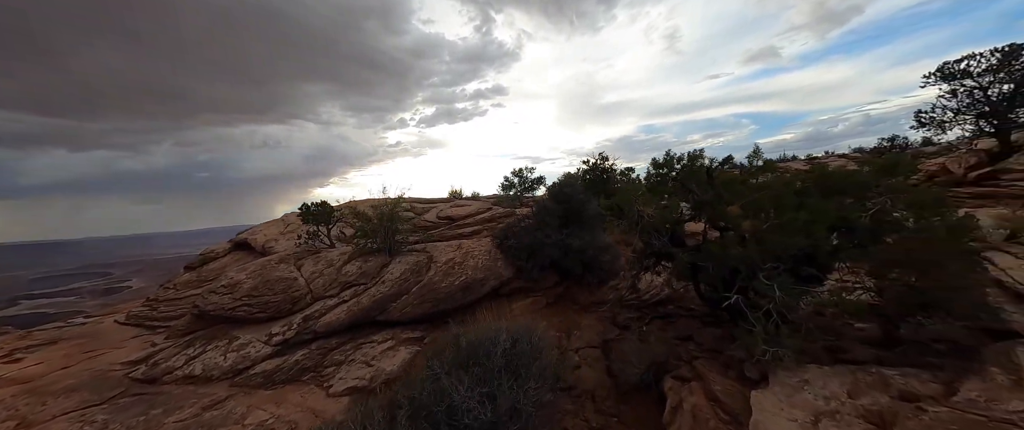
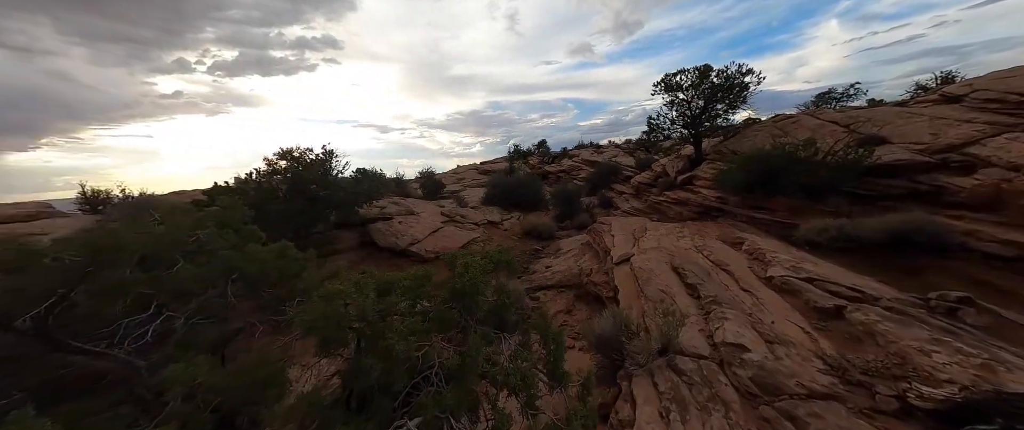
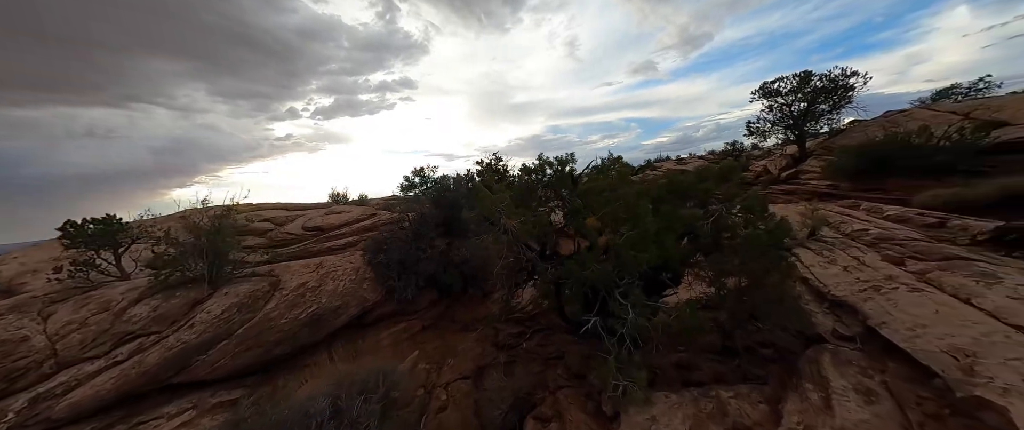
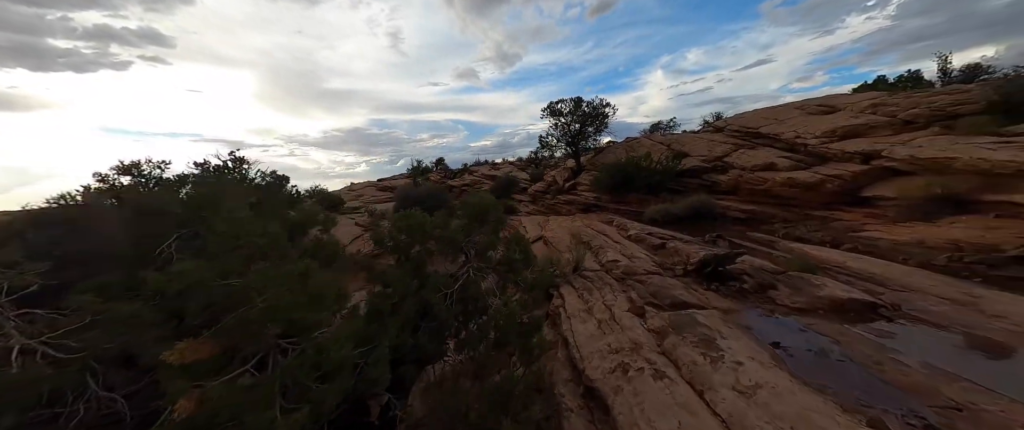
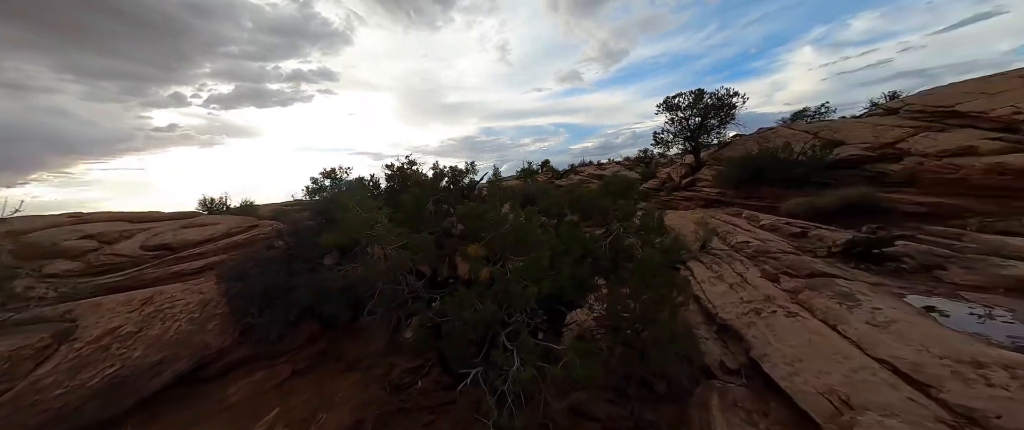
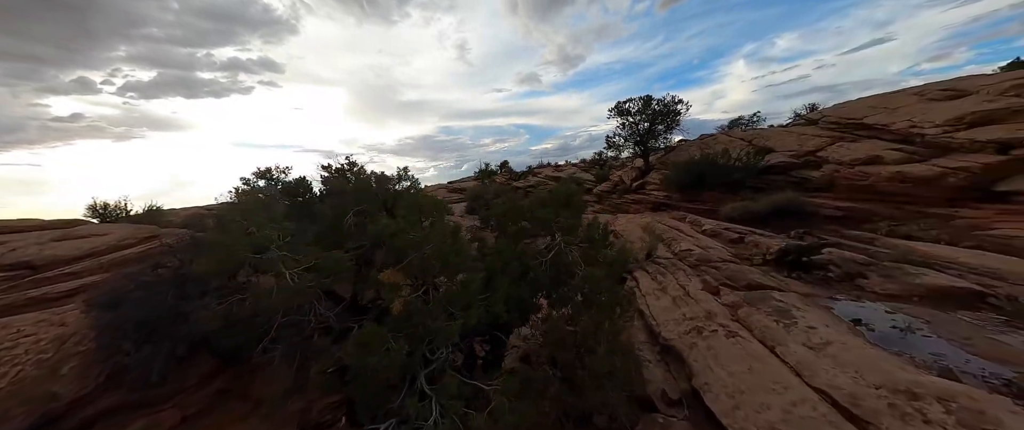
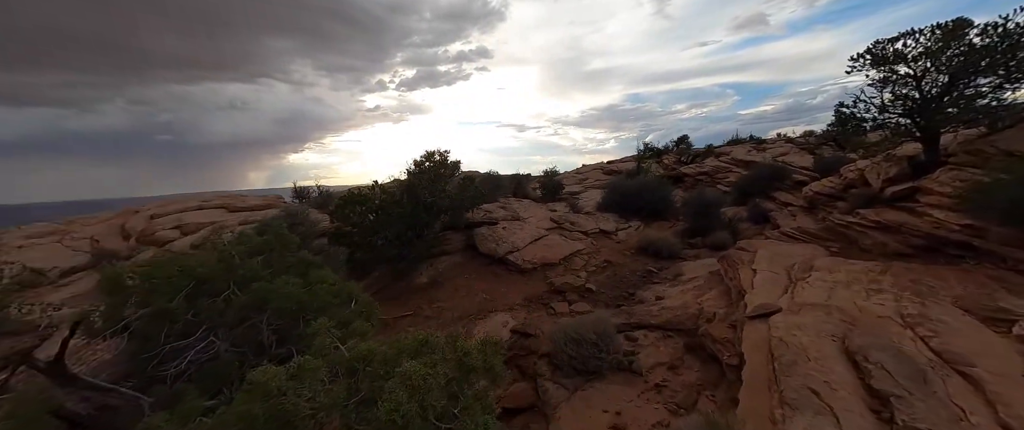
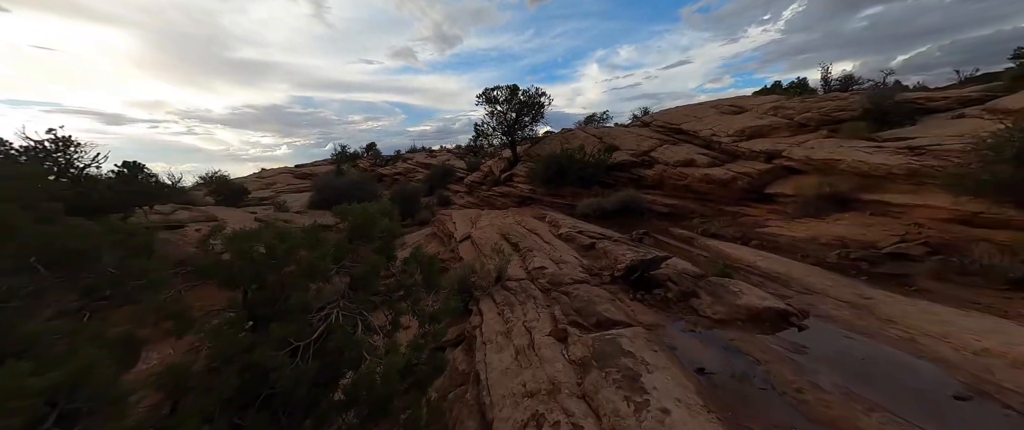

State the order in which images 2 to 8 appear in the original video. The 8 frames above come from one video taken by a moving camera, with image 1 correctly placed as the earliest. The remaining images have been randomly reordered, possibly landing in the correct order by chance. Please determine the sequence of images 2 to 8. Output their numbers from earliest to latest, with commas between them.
3, 5, 6, 4, 8, 2, 7
